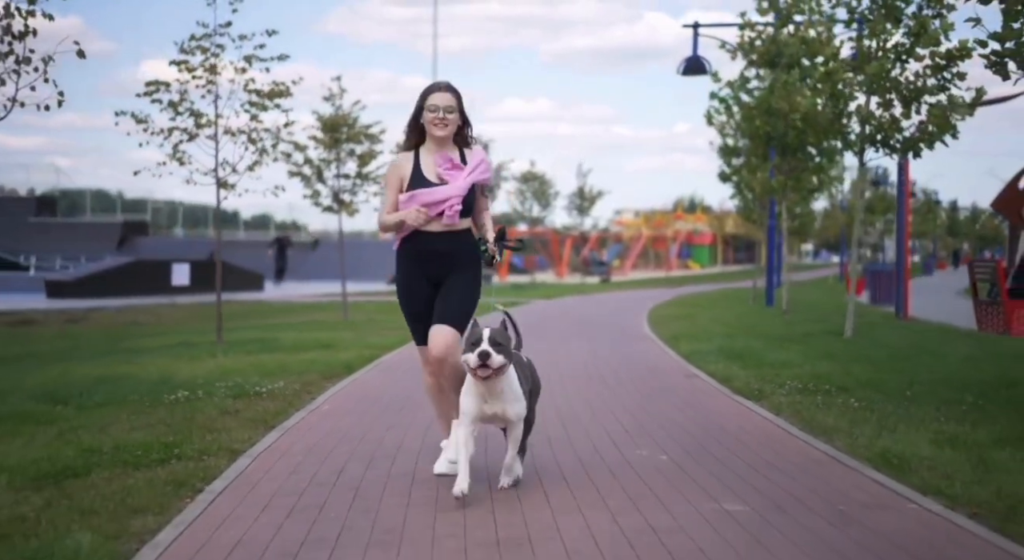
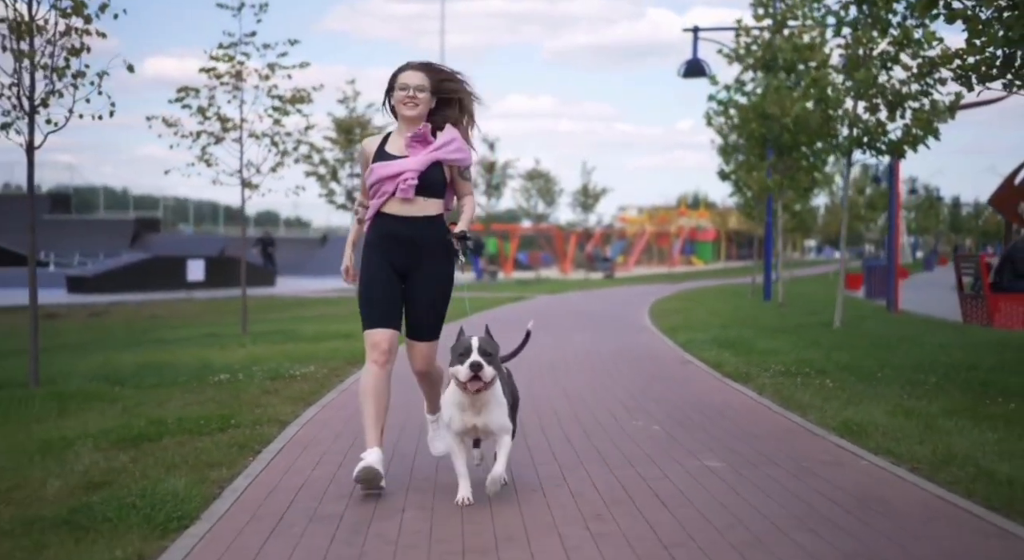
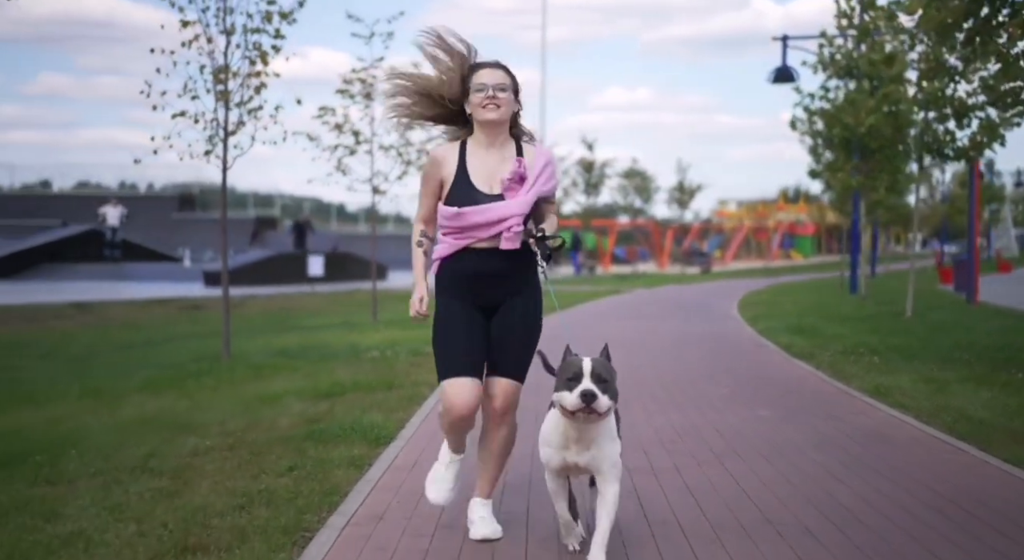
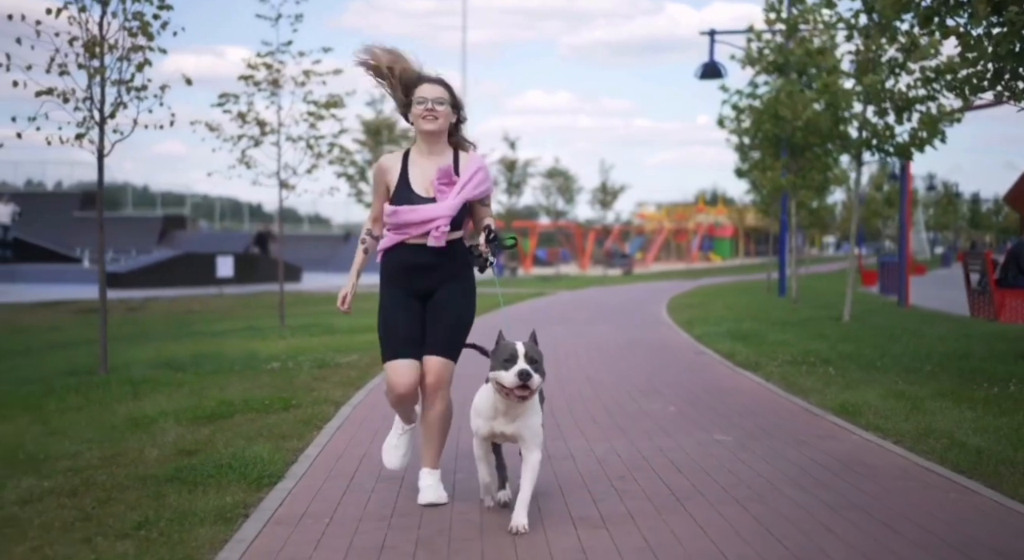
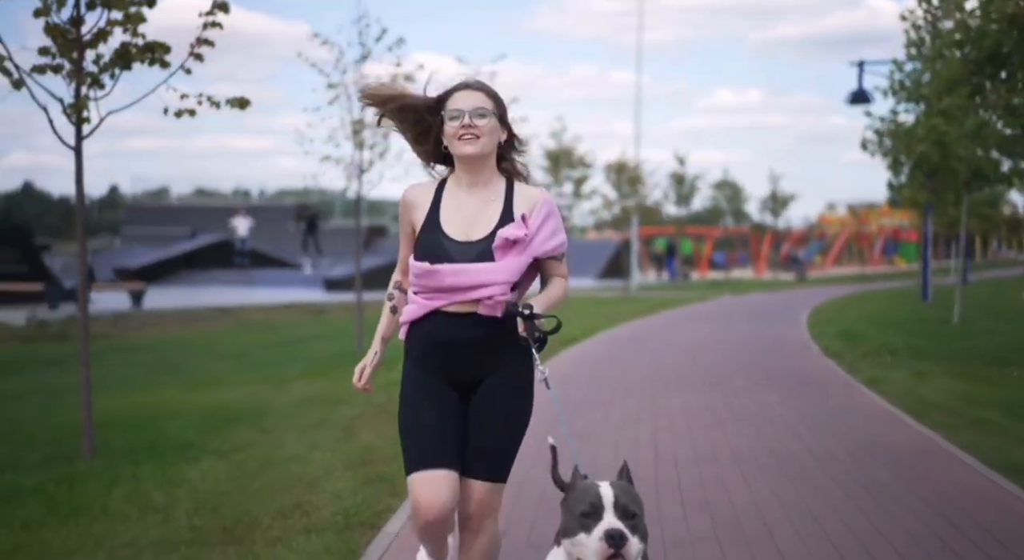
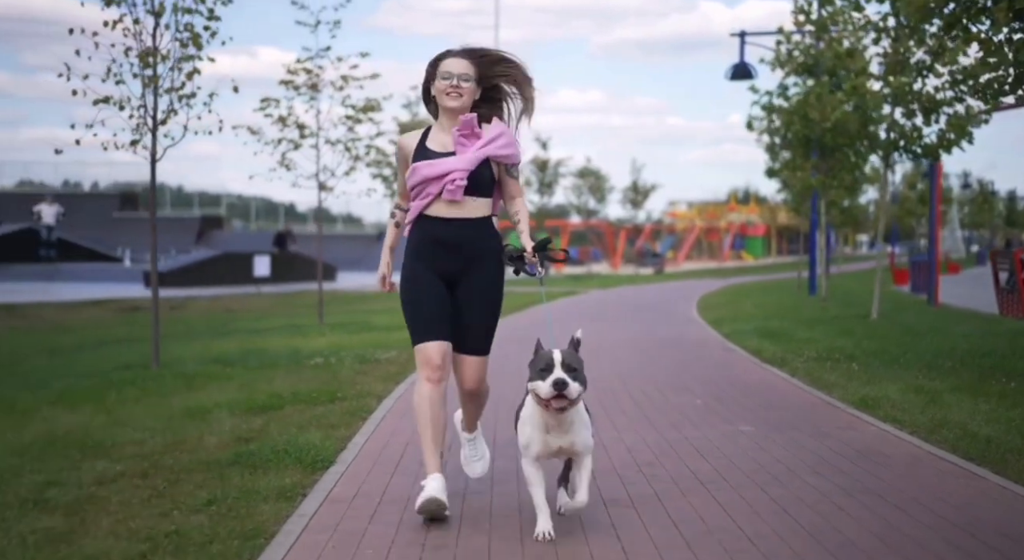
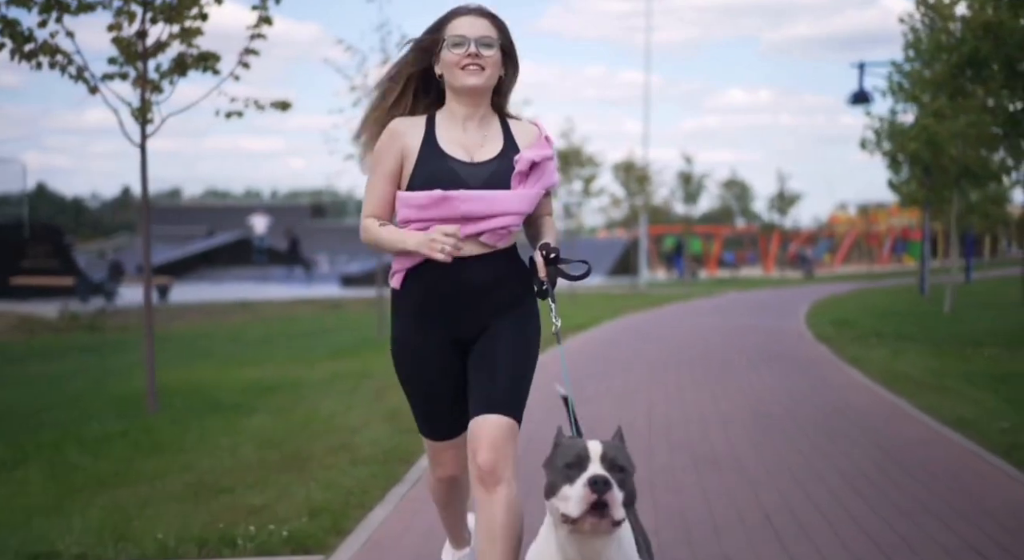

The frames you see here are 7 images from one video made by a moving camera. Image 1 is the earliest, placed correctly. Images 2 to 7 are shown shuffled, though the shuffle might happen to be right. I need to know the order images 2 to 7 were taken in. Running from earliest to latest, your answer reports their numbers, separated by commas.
2, 4, 6, 3, 5, 7
